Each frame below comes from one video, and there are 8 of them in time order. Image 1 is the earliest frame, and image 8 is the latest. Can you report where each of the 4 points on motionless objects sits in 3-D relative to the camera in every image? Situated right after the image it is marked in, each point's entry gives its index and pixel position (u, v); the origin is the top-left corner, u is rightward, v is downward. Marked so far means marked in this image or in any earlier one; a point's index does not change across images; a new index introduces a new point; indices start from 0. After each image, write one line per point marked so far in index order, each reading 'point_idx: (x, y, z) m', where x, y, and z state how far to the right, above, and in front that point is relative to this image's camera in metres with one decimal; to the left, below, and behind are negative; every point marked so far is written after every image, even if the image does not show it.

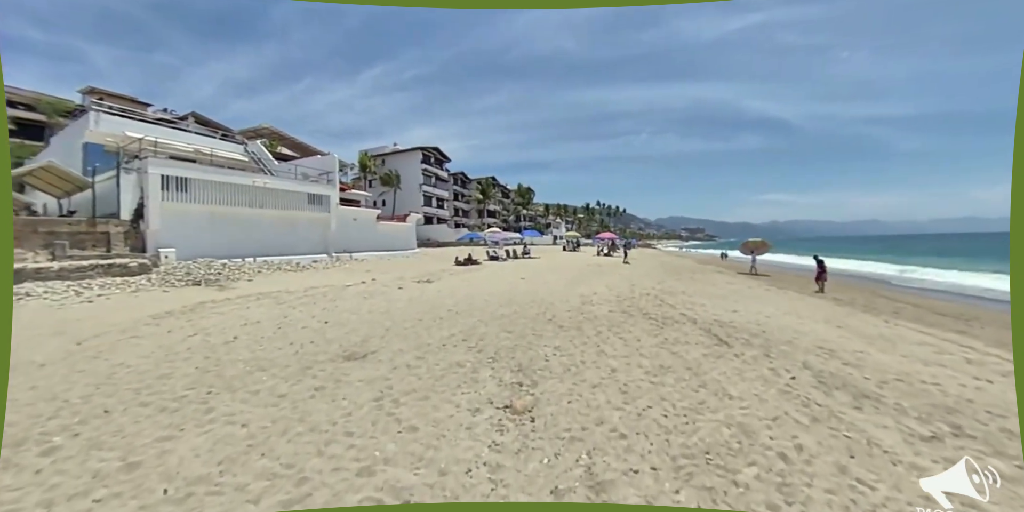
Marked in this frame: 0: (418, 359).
0: (-1.5, -1.7, +5.8) m
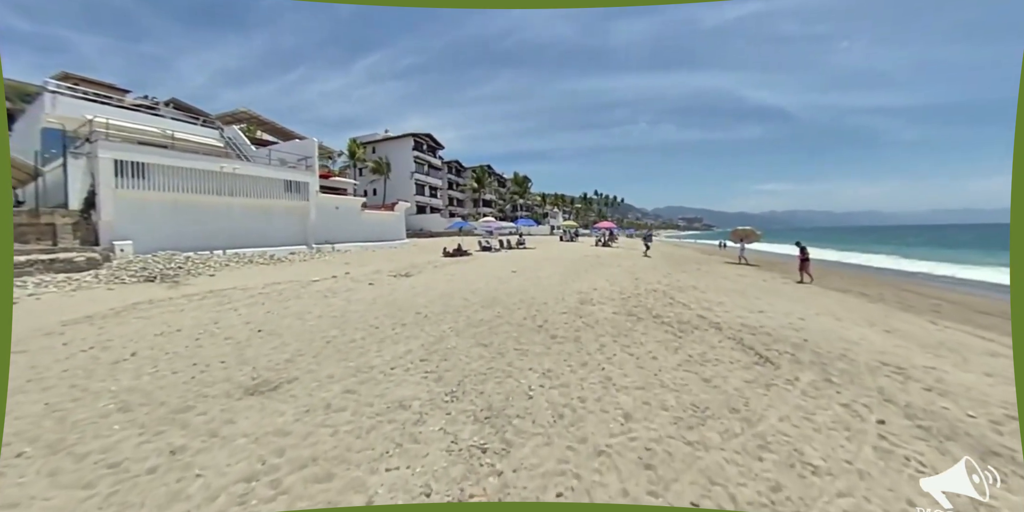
0: (-1.9, -1.6, +4.1) m
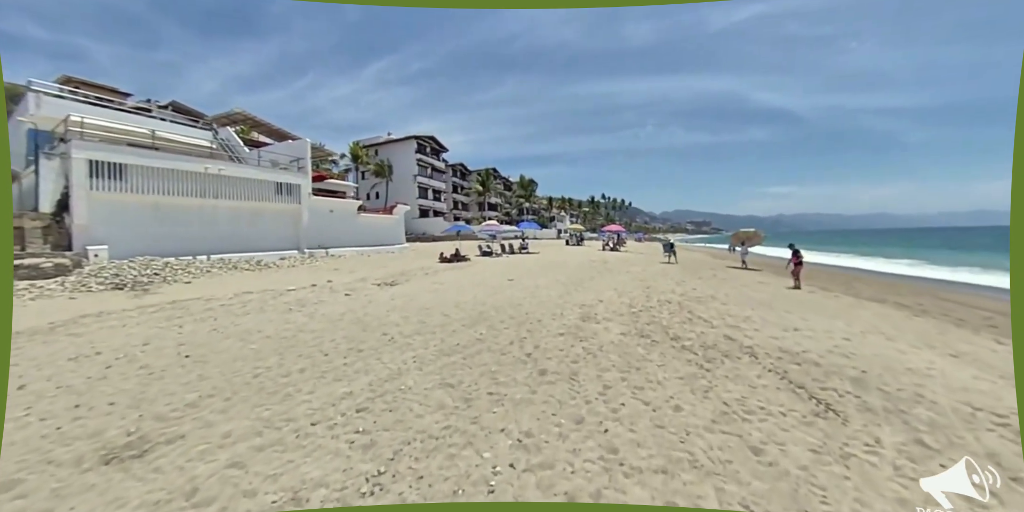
0: (-2.2, -1.7, +2.8) m
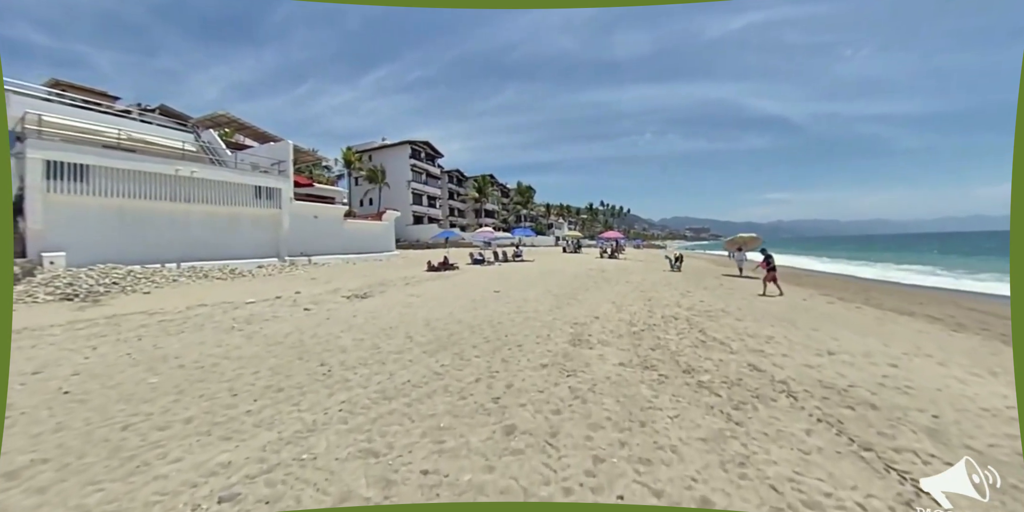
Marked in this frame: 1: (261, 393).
0: (-2.6, -1.8, +1.5) m
1: (-2.9, -1.6, +4.3) m
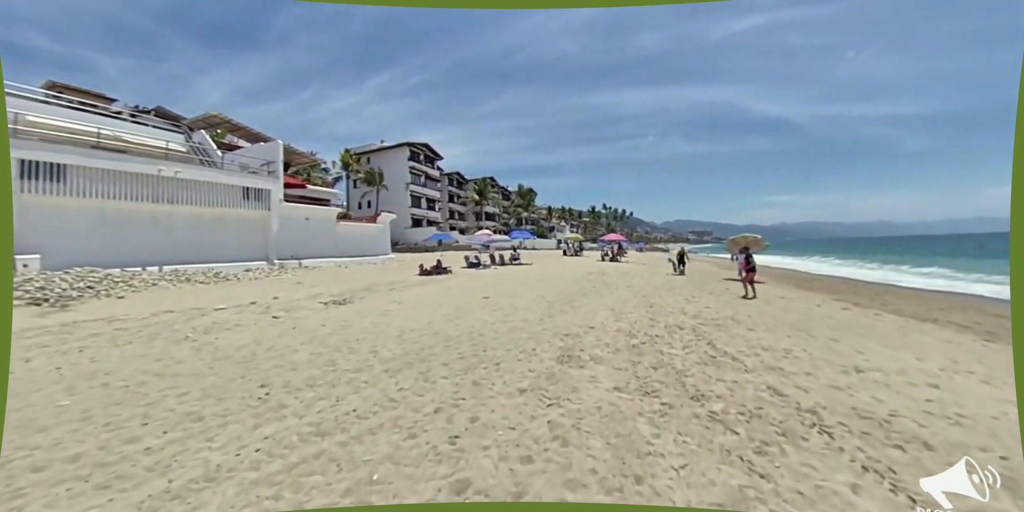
0: (-3.0, -1.8, +0.8) m
1: (-3.2, -1.6, +3.6) m
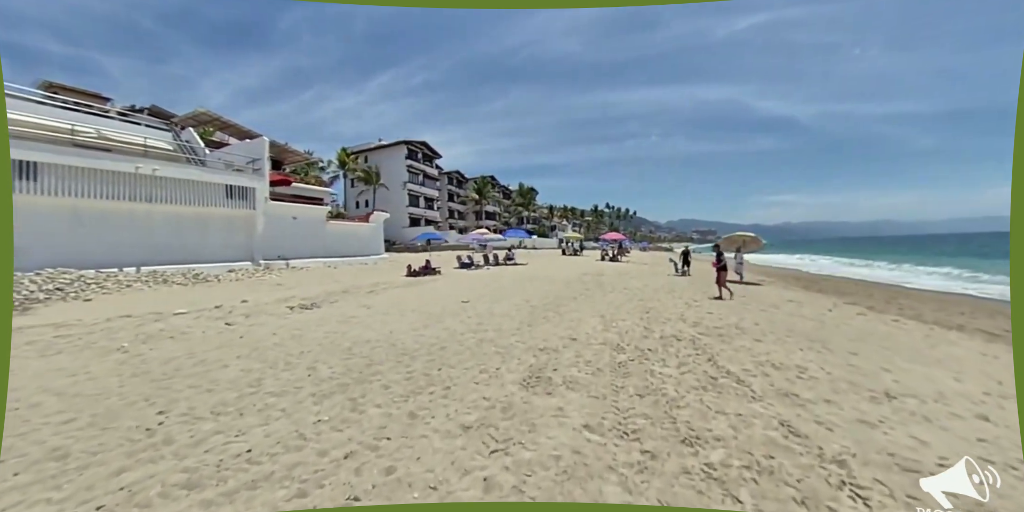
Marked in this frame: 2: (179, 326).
0: (-3.5, -1.8, 0.0) m
1: (-3.7, -1.7, +2.8) m
2: (-7.0, -1.5, +7.7) m
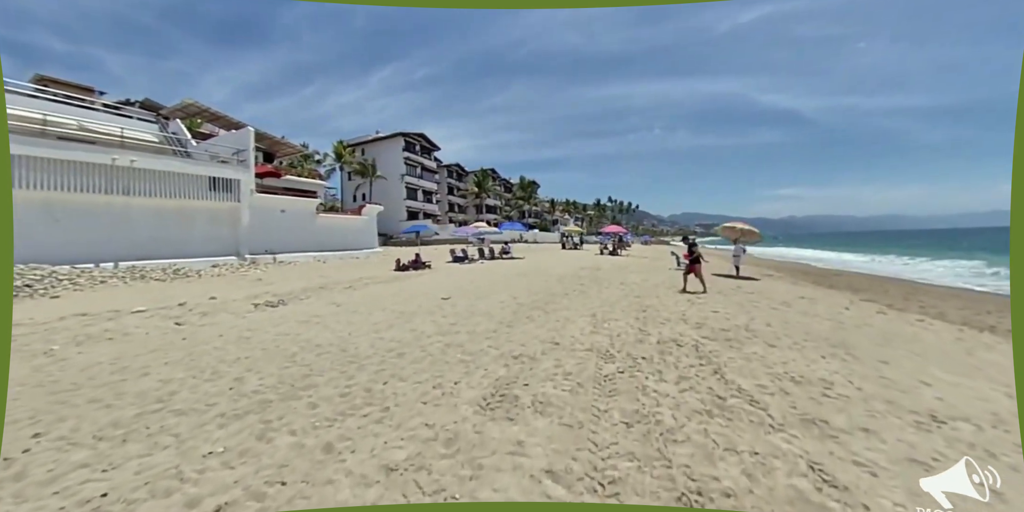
0: (-3.9, -1.8, -0.7) m
1: (-4.1, -1.6, +2.0) m
2: (-7.4, -1.3, +7.0) m
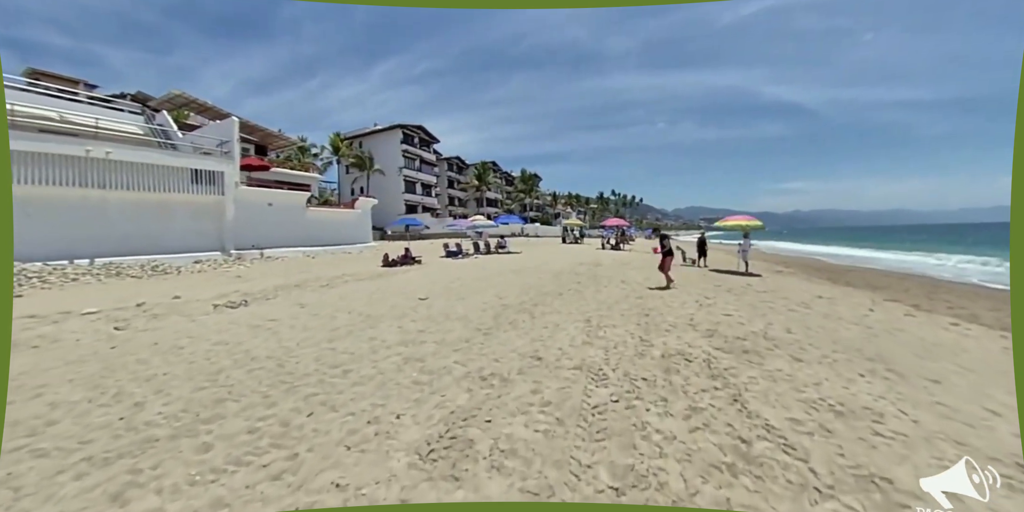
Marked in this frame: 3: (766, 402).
0: (-4.3, -1.8, -1.5) m
1: (-4.4, -1.6, +1.3) m
2: (-7.6, -1.3, +6.2) m
3: (+2.3, -1.3, +3.2) m
